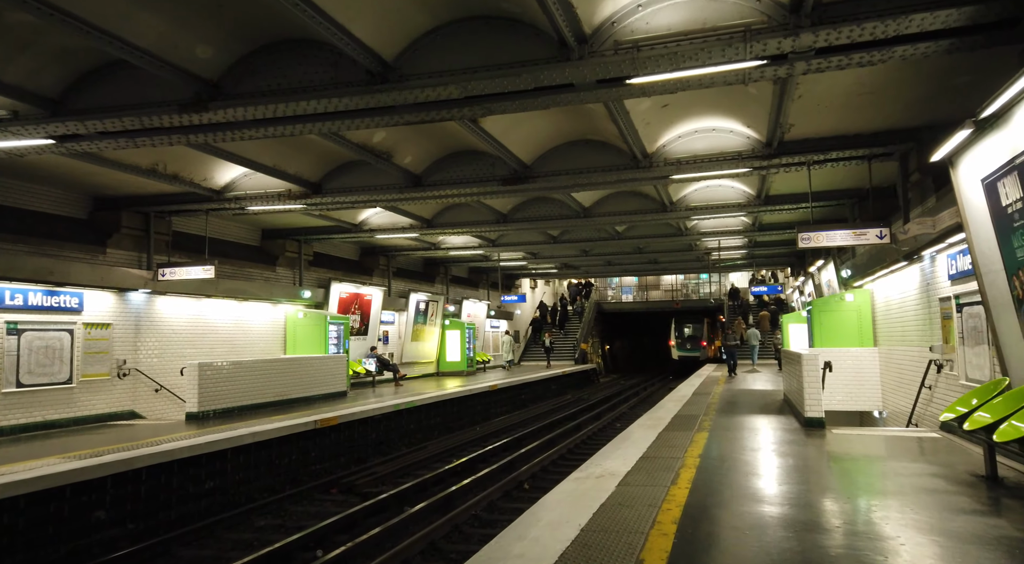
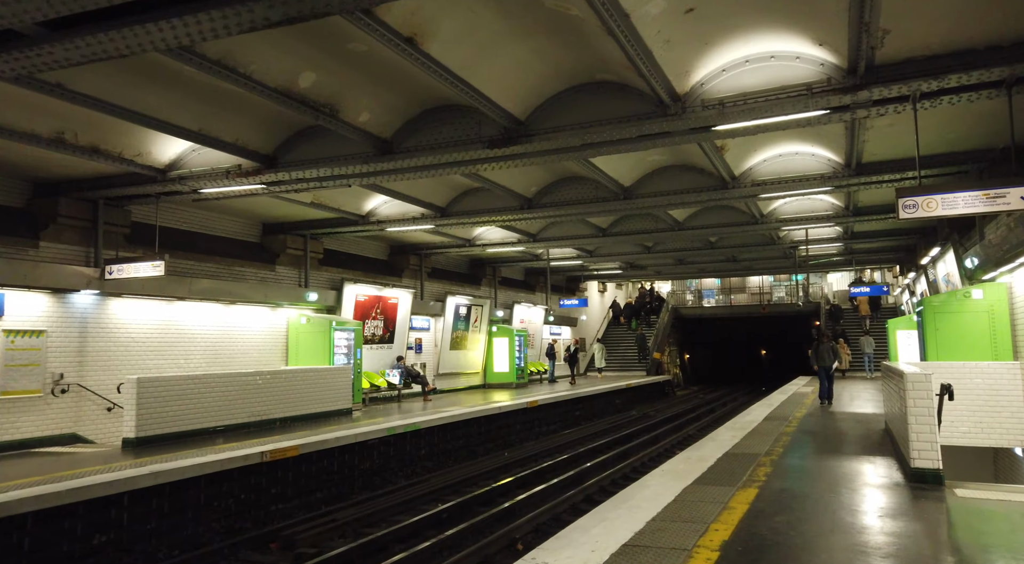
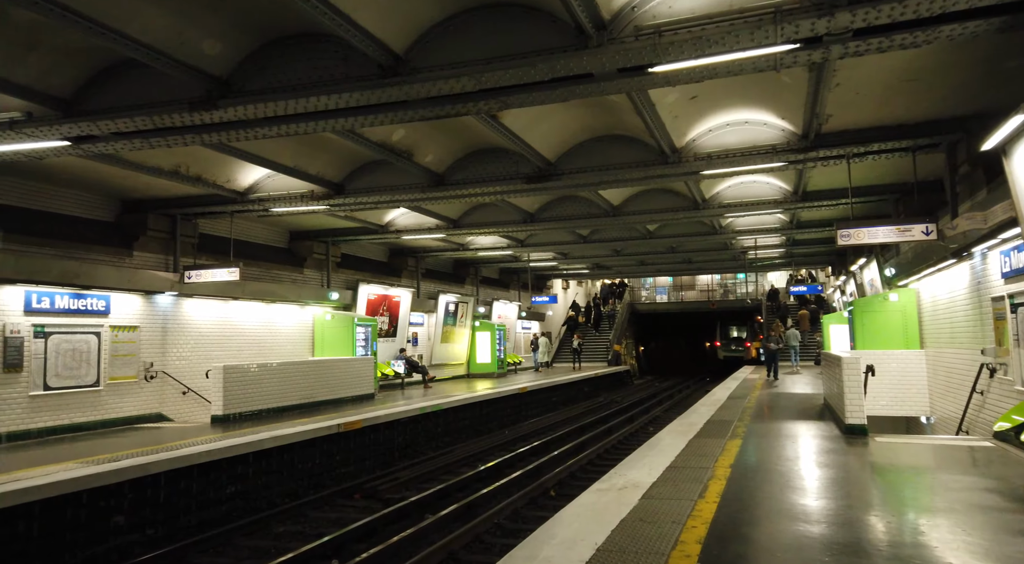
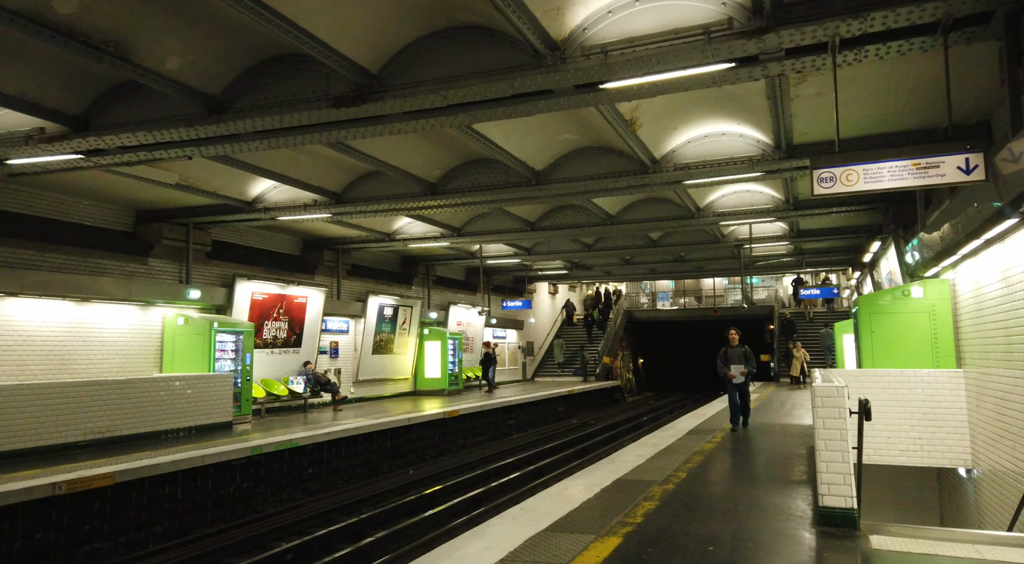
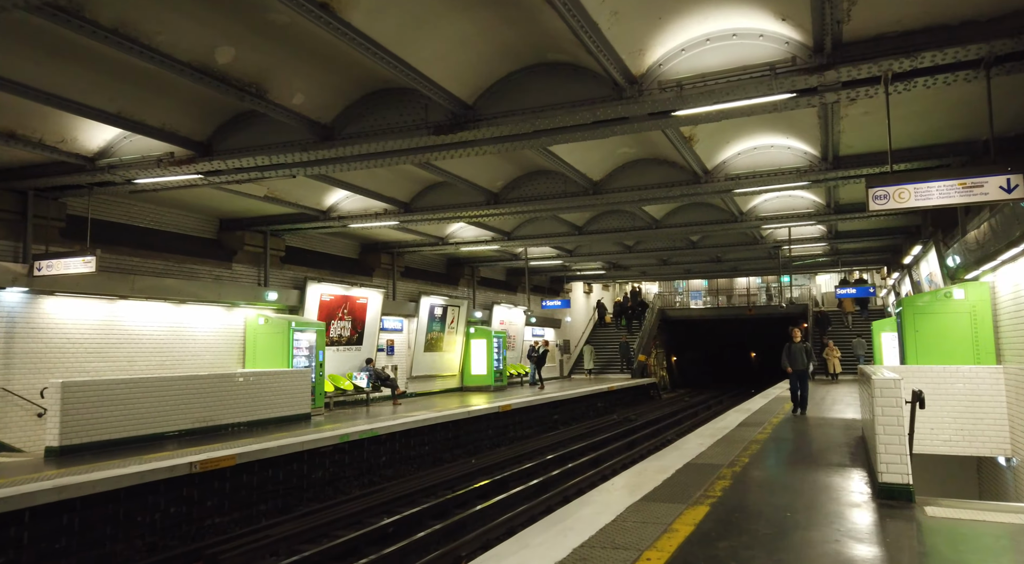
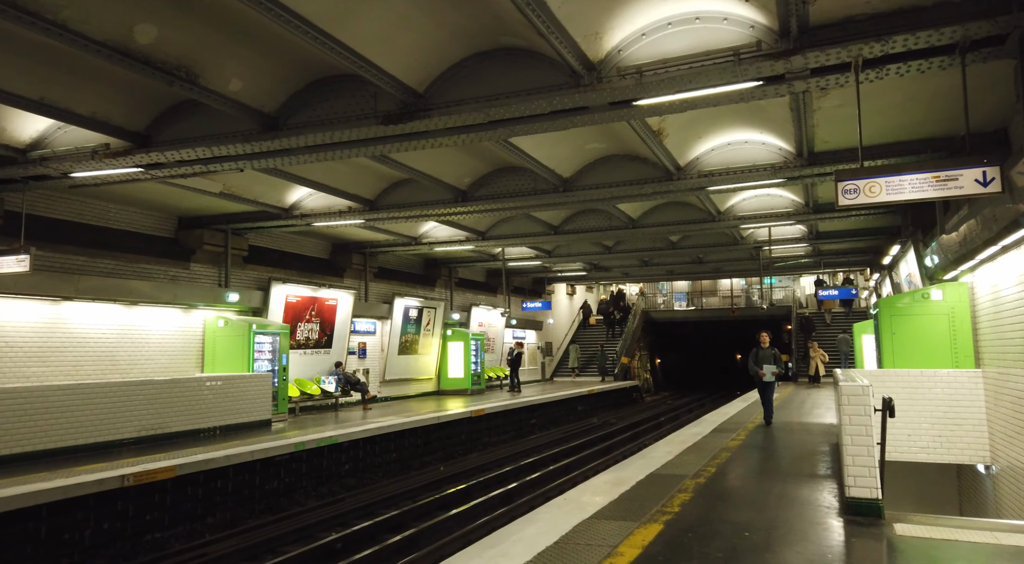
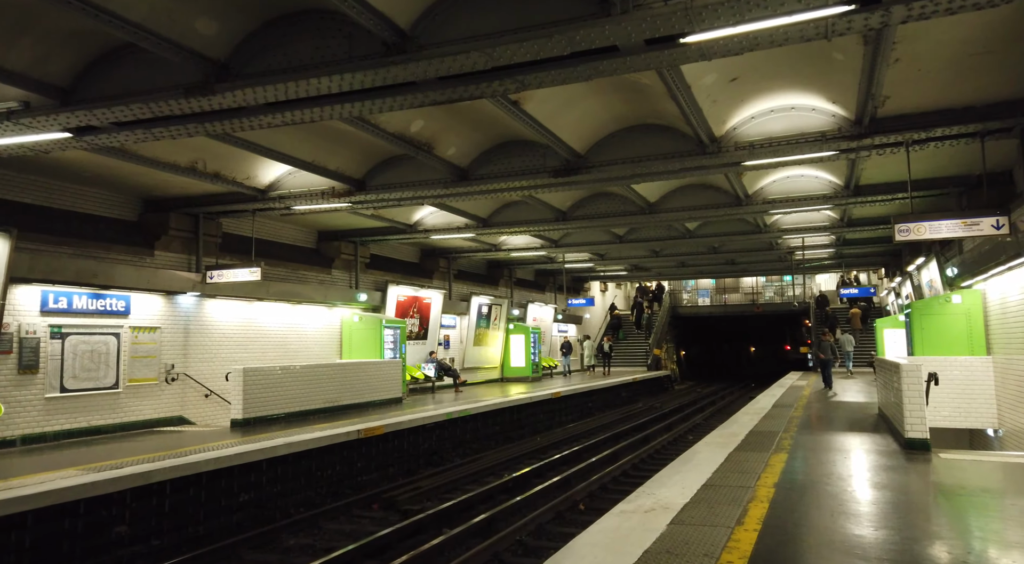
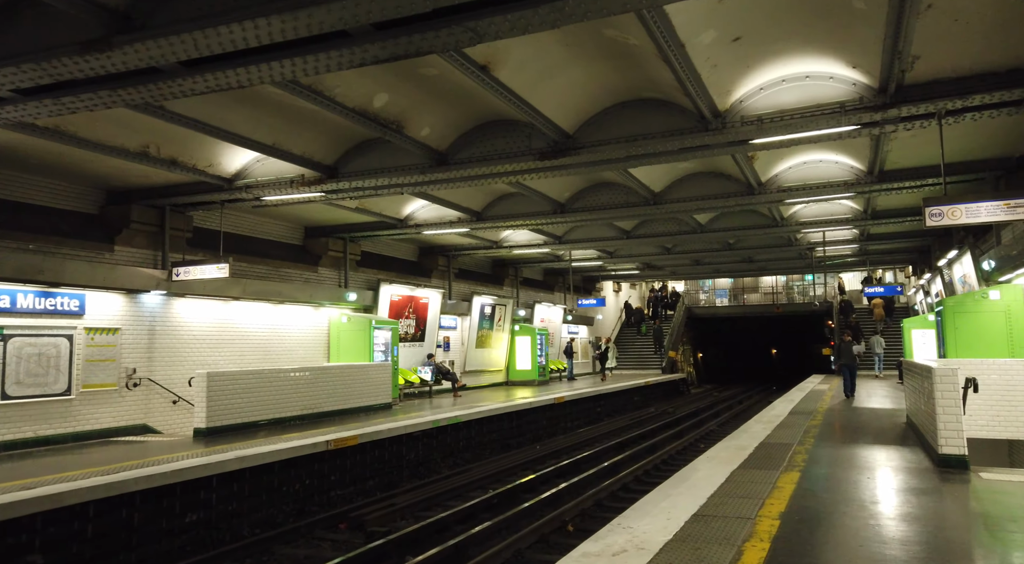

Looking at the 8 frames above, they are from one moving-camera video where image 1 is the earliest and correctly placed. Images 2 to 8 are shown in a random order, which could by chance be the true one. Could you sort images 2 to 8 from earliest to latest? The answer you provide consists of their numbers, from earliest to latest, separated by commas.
3, 7, 8, 2, 5, 6, 4
